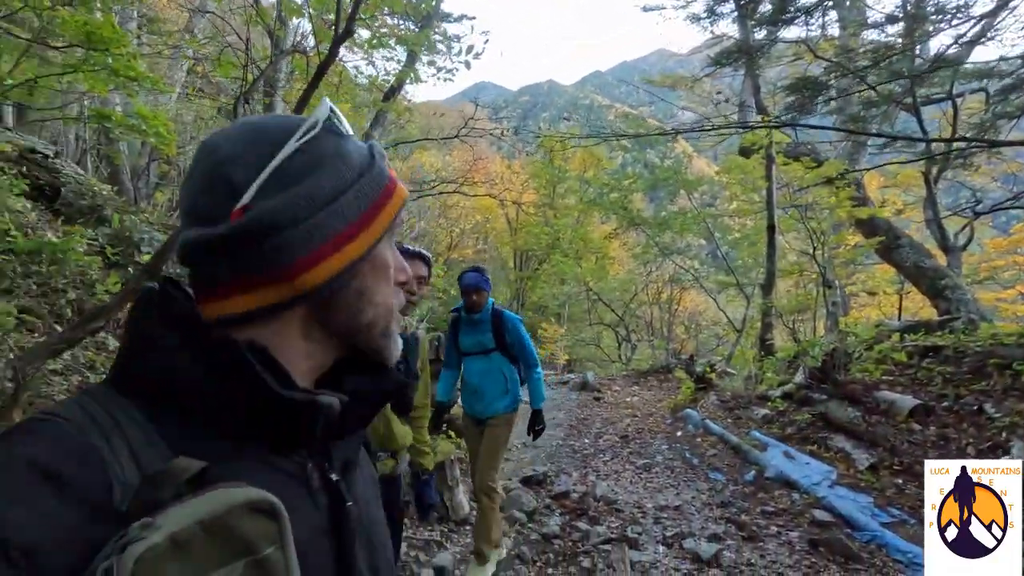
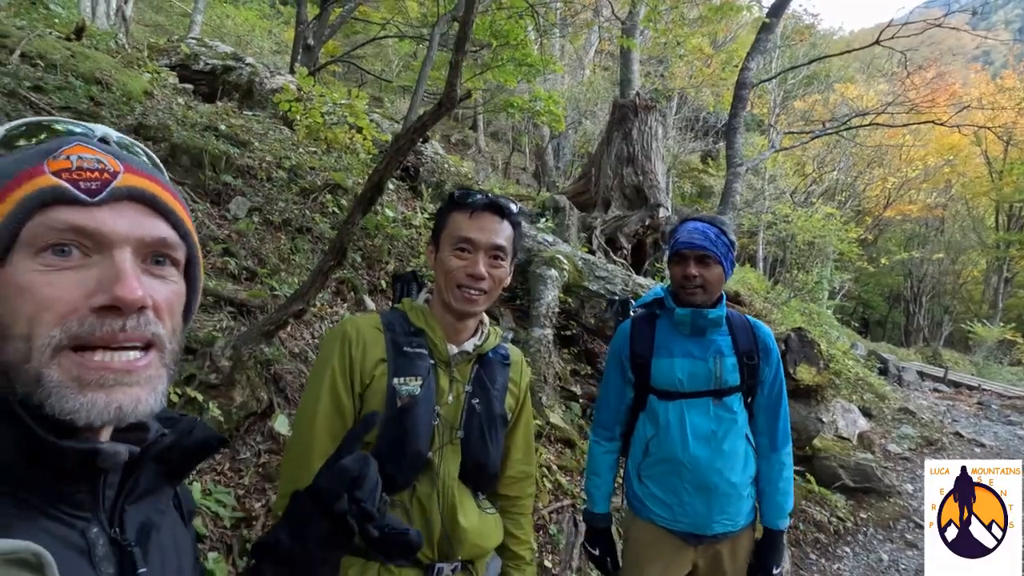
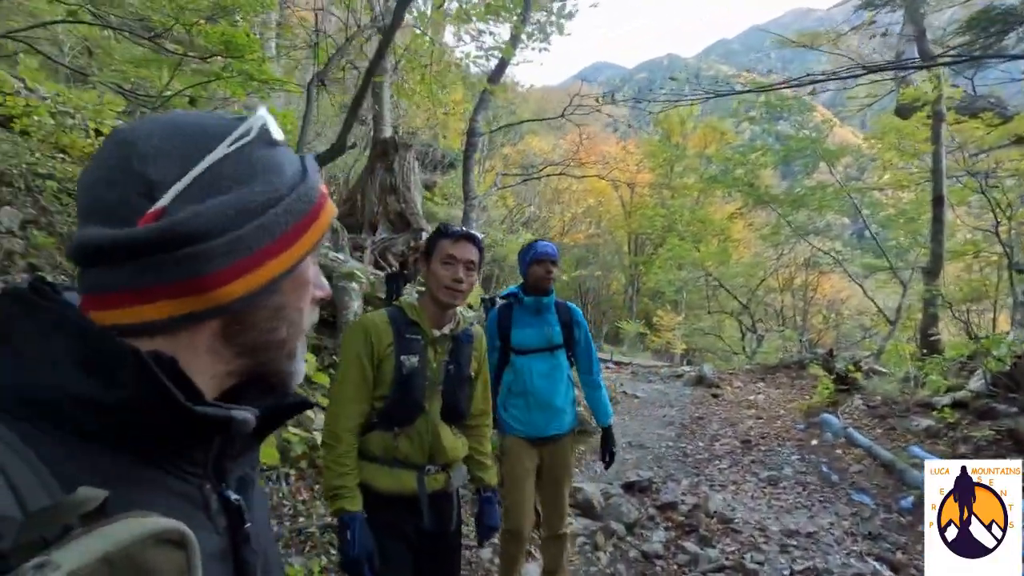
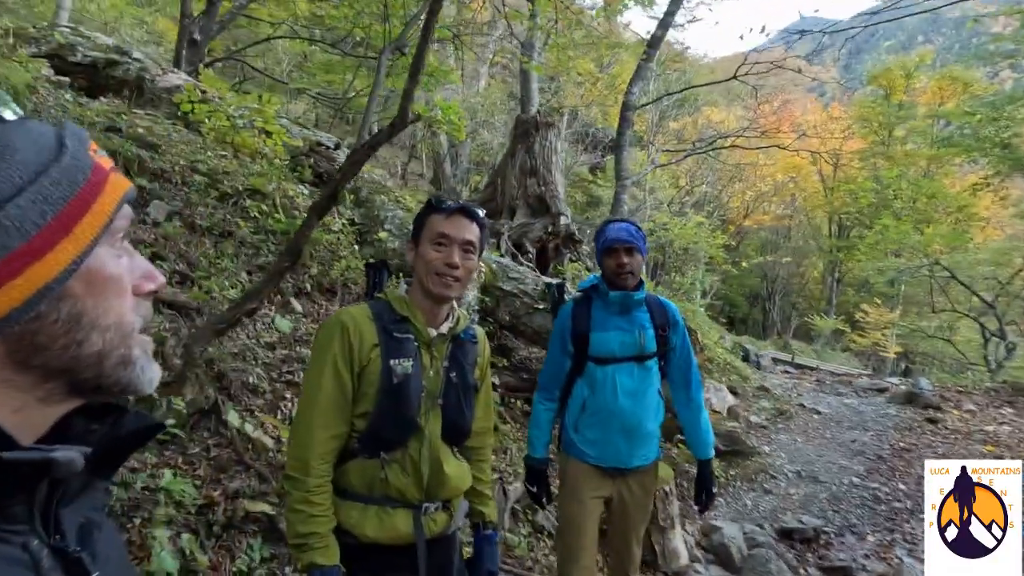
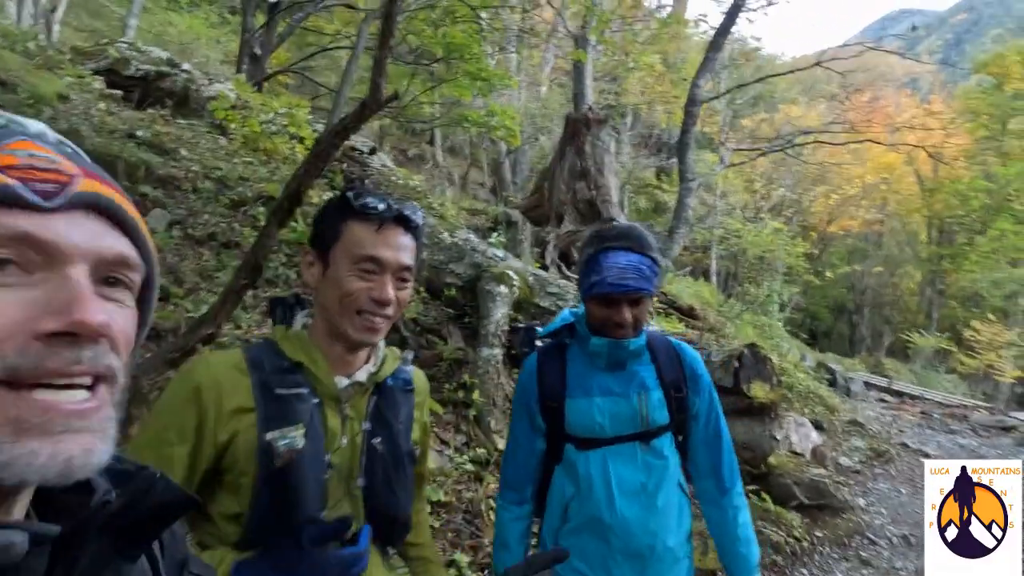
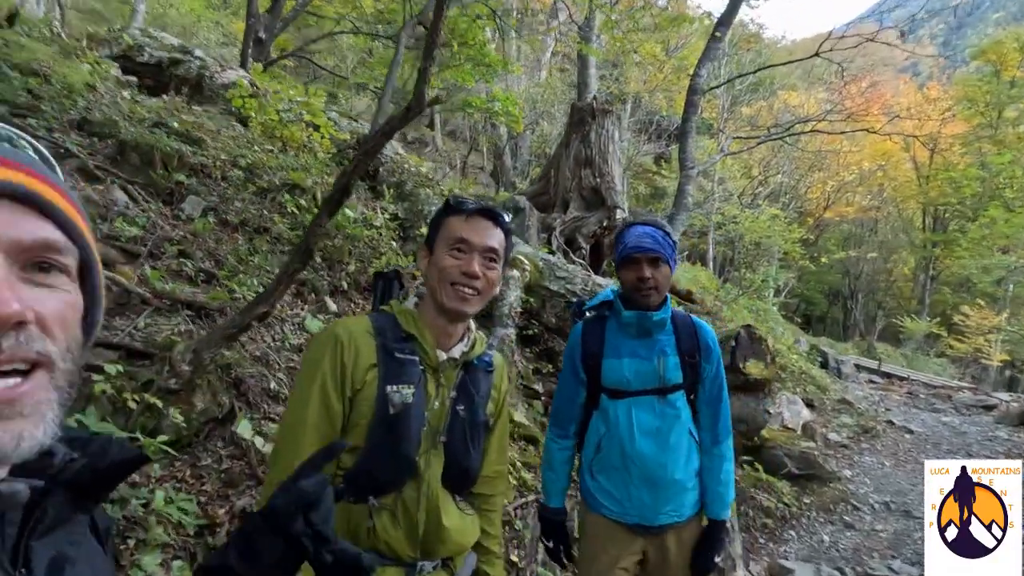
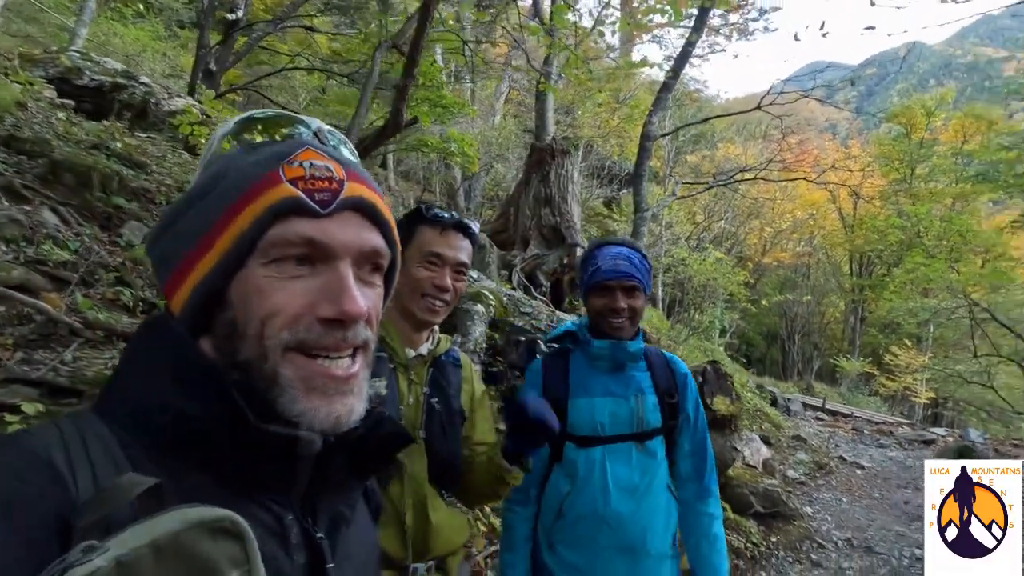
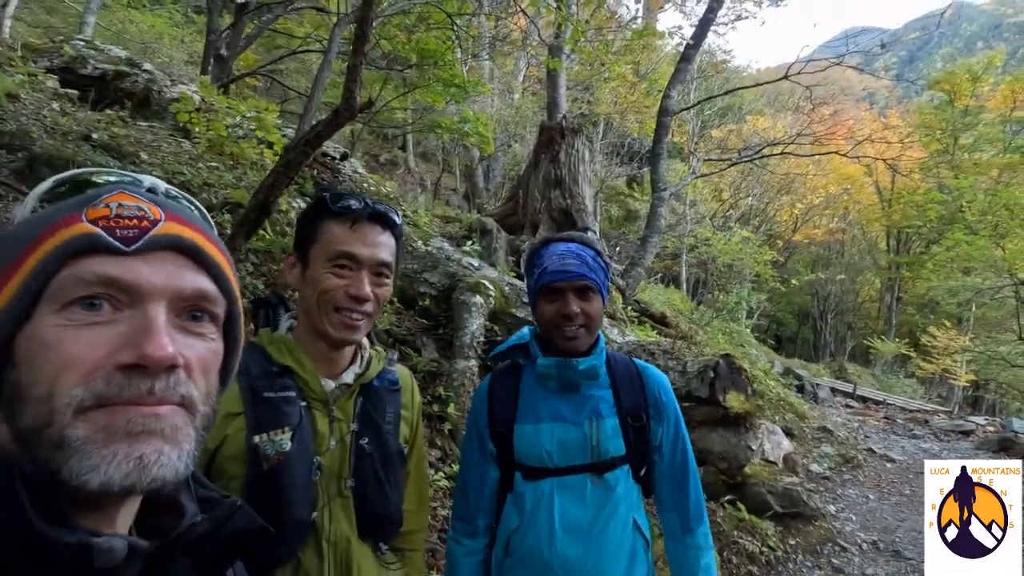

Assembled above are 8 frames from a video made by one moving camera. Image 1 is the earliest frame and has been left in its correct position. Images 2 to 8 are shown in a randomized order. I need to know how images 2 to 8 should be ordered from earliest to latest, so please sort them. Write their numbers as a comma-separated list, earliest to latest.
3, 4, 6, 2, 5, 8, 7
